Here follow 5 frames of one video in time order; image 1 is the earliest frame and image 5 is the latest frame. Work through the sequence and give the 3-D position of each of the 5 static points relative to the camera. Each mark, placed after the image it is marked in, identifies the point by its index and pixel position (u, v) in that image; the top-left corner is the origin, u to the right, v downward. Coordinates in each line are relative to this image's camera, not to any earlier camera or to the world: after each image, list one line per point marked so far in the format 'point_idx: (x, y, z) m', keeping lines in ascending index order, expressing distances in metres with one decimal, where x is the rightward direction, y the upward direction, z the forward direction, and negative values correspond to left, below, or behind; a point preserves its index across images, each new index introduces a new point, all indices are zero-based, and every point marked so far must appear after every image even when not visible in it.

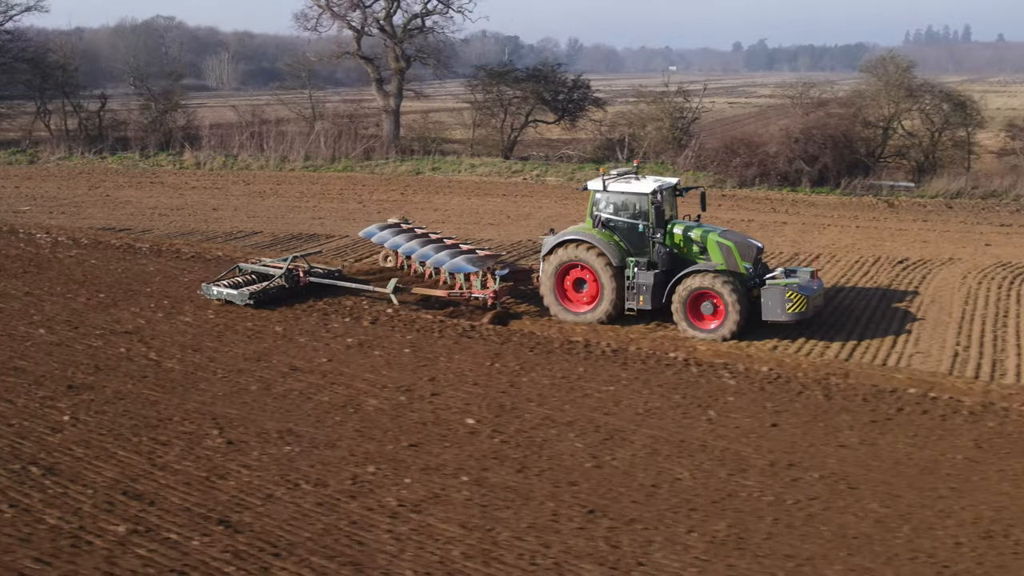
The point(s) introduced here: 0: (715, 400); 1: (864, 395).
0: (+2.5, -1.4, +8.7) m
1: (+4.4, -1.3, +8.8) m
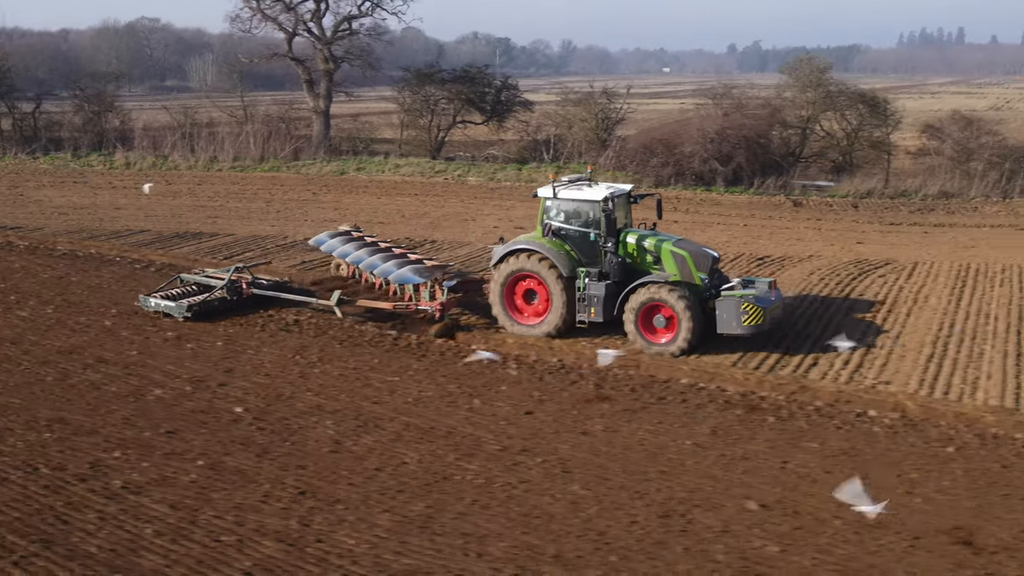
0: (-0.3, -1.3, +9.0) m
1: (+1.6, -1.3, +9.1) m
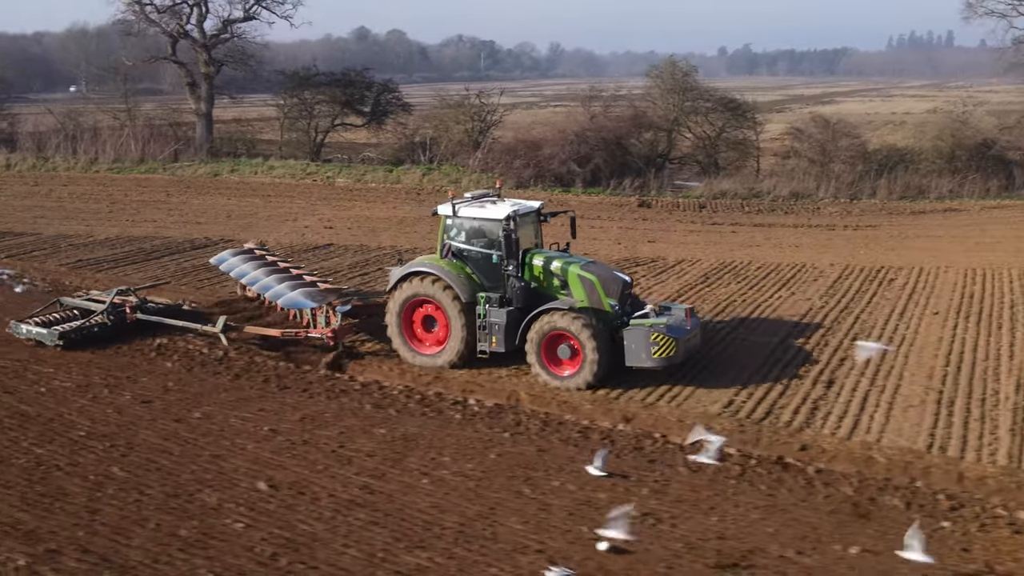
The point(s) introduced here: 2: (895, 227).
0: (-5.2, -1.2, +9.3) m
1: (-3.3, -1.2, +9.5) m
2: (+10.9, +1.7, +19.8) m
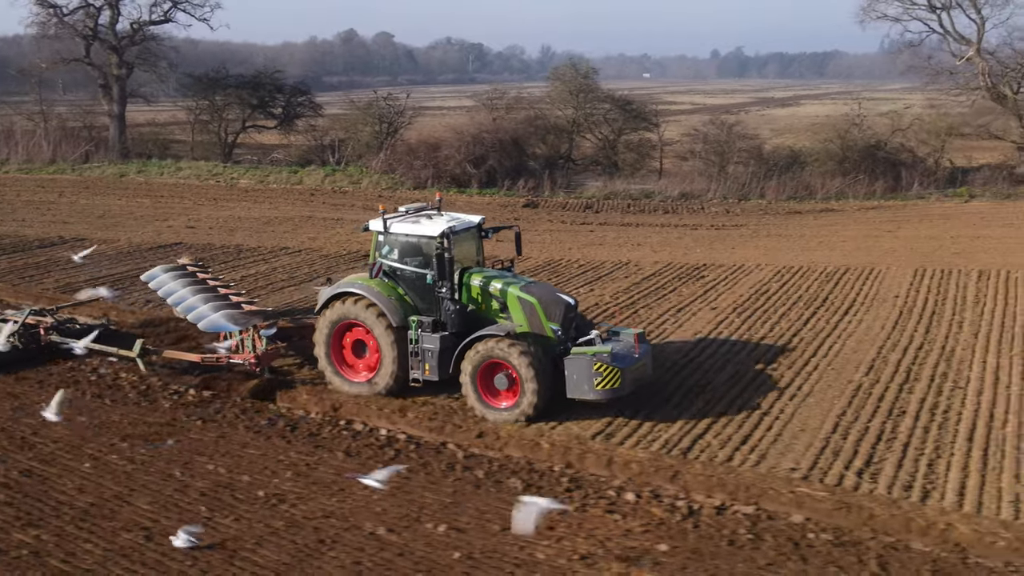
0: (-8.8, -1.2, +9.7) m
1: (-7.0, -1.1, +9.8) m
2: (+7.2, +1.8, +20.2) m
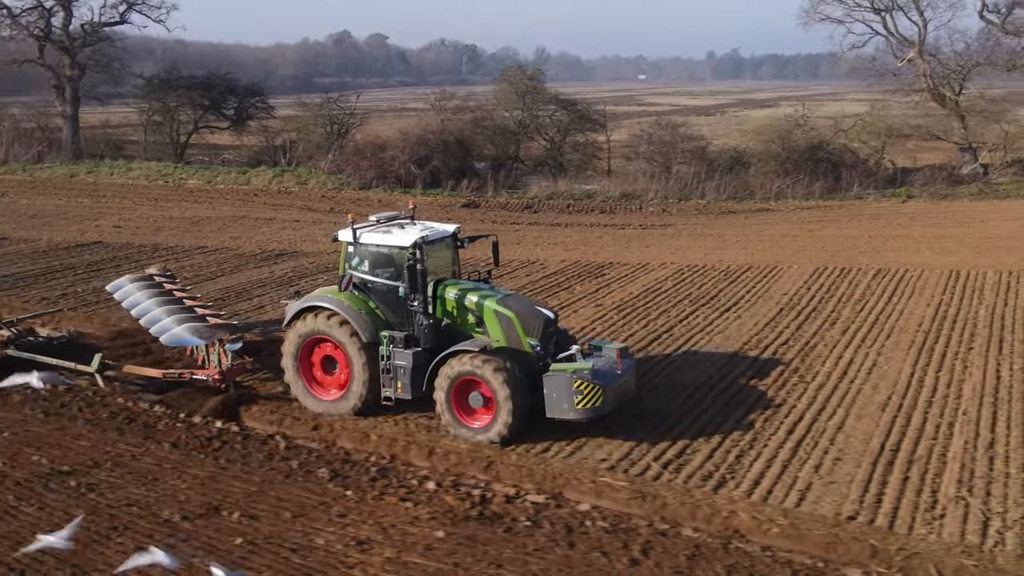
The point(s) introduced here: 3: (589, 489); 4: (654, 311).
0: (-10.8, -1.1, +9.8) m
1: (-9.0, -1.1, +10.0) m
2: (+5.2, +1.8, +20.4) m
3: (+0.8, -2.1, +7.1) m
4: (+2.6, -0.4, +12.2) m
